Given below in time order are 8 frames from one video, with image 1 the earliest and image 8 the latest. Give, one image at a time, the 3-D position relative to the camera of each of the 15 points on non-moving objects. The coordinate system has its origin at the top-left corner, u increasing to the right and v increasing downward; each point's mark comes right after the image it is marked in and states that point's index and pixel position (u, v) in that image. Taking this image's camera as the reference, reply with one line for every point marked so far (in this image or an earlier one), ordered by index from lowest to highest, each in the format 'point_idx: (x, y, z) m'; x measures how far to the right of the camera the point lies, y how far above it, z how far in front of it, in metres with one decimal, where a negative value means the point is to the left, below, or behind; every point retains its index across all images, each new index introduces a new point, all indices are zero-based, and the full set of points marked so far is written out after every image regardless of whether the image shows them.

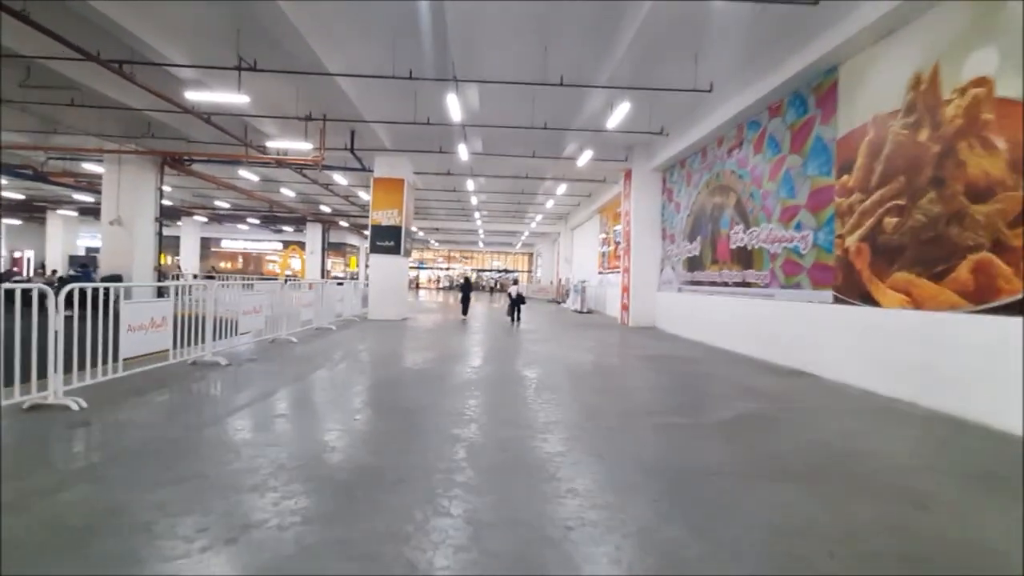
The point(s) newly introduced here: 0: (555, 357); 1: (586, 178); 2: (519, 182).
0: (+0.7, -1.1, +8.1) m
1: (+2.3, +3.4, +14.9) m
2: (+0.2, +3.5, +15.9) m
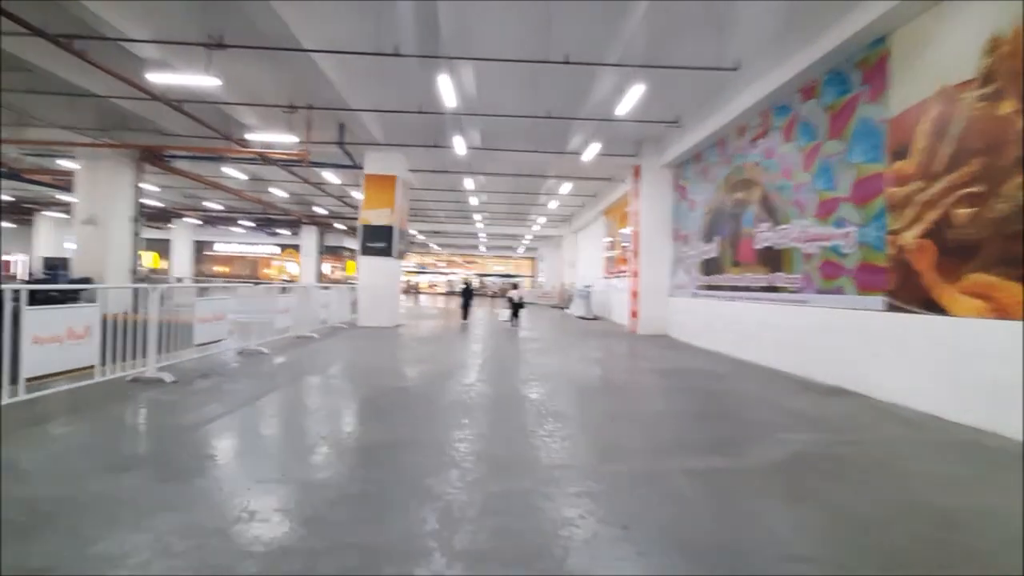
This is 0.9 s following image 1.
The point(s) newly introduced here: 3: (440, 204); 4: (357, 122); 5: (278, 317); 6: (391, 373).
0: (+0.7, -1.2, +7.1) m
1: (+2.3, +3.2, +14.0) m
2: (+0.2, +3.3, +15.0) m
3: (-2.9, +3.4, +19.7) m
4: (-3.4, +3.6, +10.7) m
5: (-4.4, -0.5, +8.9) m
6: (-1.8, -1.2, +7.0) m
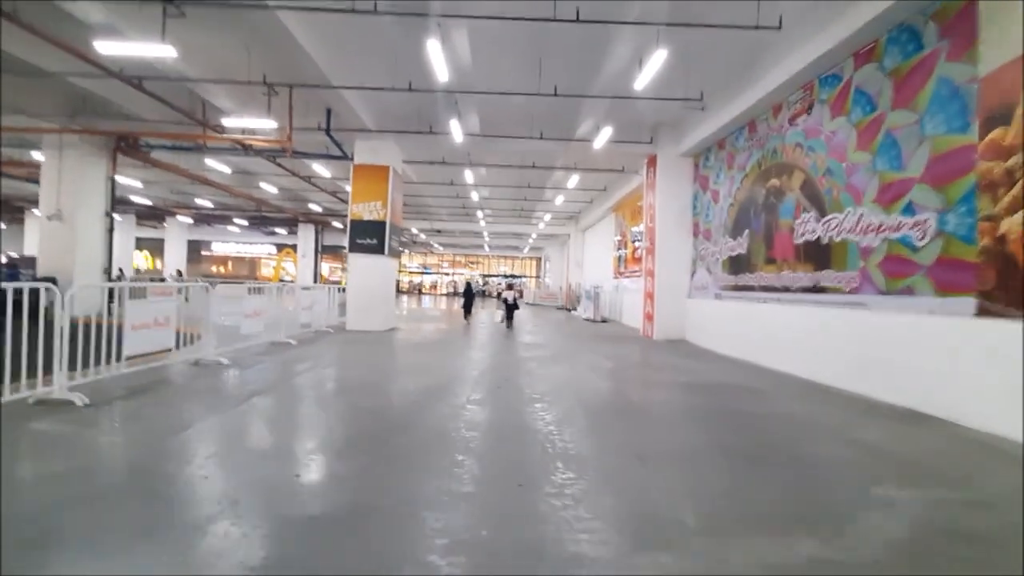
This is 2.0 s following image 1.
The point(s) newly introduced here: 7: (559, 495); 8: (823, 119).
0: (+0.7, -1.2, +6.1) m
1: (+2.4, +3.2, +12.9) m
2: (+0.3, +3.3, +14.0) m
3: (-2.8, +3.4, +18.7) m
4: (-3.4, +3.6, +9.6) m
5: (-4.3, -0.5, +7.9) m
6: (-1.7, -1.2, +5.9) m
7: (+0.3, -1.2, +2.8) m
8: (+4.3, +2.3, +6.7) m
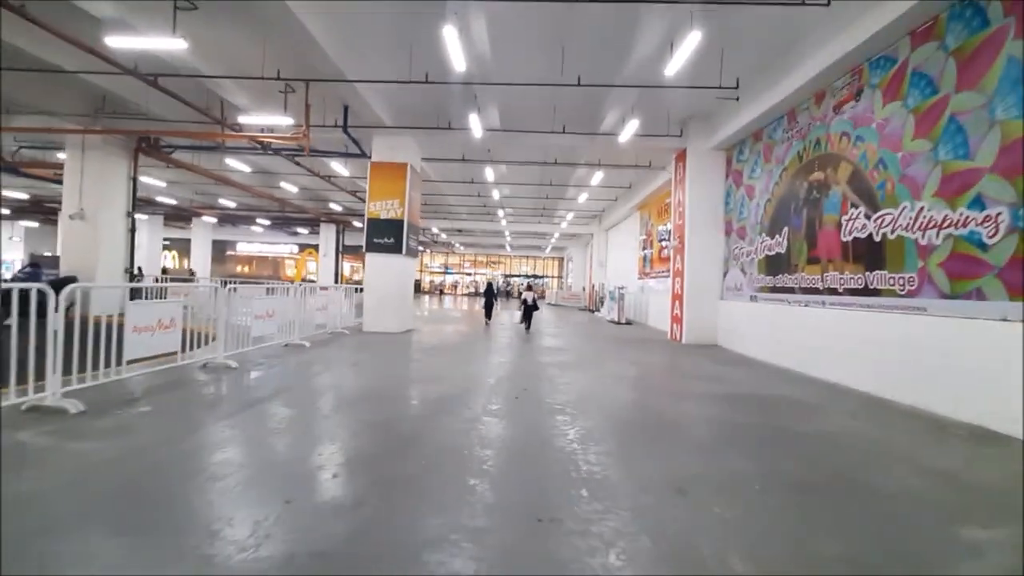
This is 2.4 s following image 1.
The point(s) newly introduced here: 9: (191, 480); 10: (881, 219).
0: (+0.9, -1.2, +5.6) m
1: (+3.0, +3.2, +12.4) m
2: (+0.9, +3.3, +13.6) m
3: (-1.9, +3.4, +18.4) m
4: (-2.9, +3.6, +9.4) m
5: (-4.0, -0.5, +7.7) m
6: (-1.5, -1.2, +5.6) m
7: (+0.4, -1.2, +2.4) m
8: (+4.5, +2.3, +6.1) m
9: (-2.1, -1.2, +3.1) m
10: (+4.5, +0.8, +5.9) m
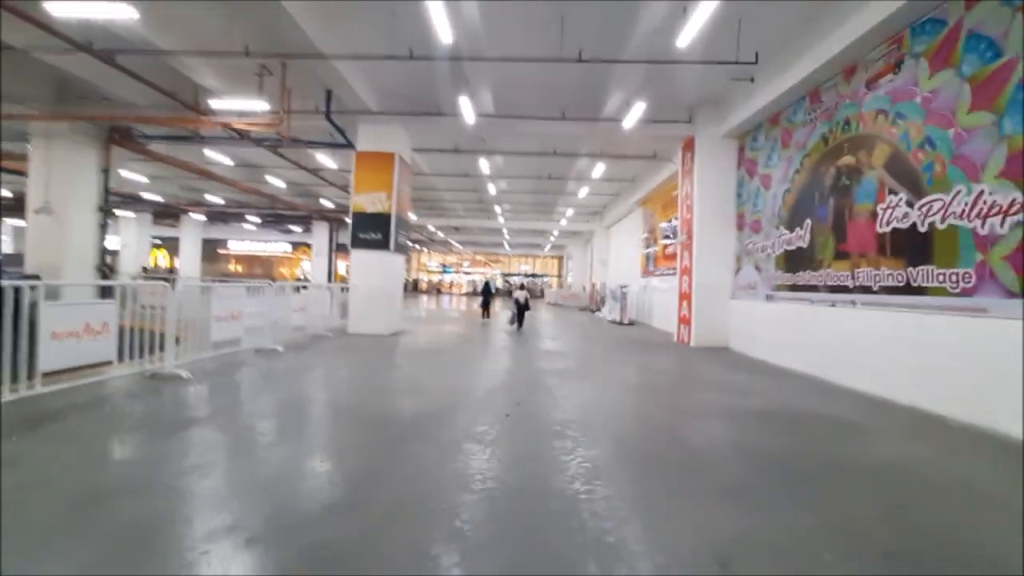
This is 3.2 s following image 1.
0: (+0.9, -1.2, +4.9) m
1: (+2.9, +3.2, +11.6) m
2: (+0.9, +3.3, +12.8) m
3: (-2.0, +3.4, +17.6) m
4: (-3.0, +3.6, +8.7) m
5: (-4.1, -0.5, +7.0) m
6: (-1.6, -1.2, +4.9) m
7: (+0.3, -1.2, +1.6) m
8: (+4.5, +2.3, +5.3) m
9: (-2.2, -1.2, +2.4) m
10: (+4.4, +0.9, +5.1) m
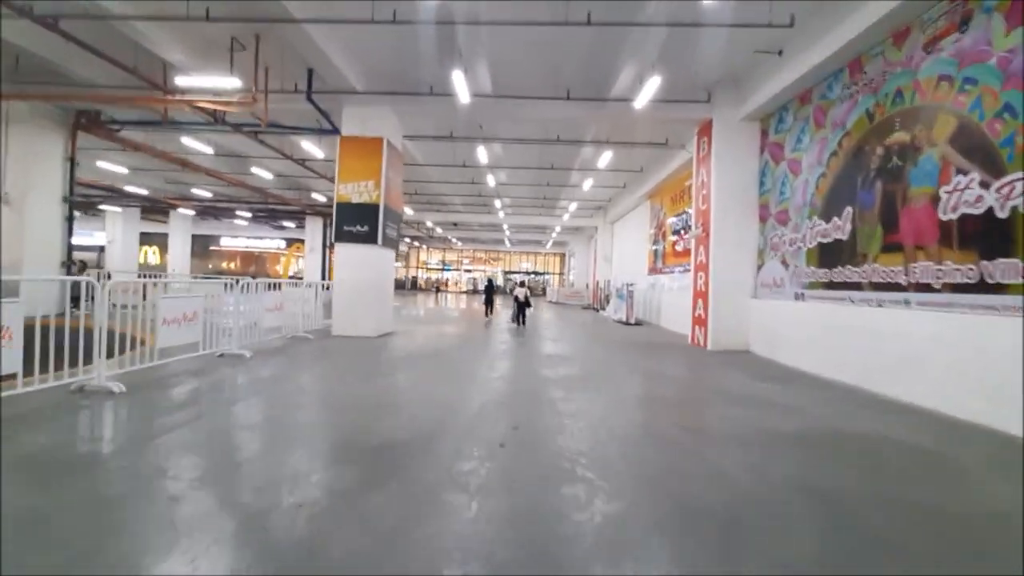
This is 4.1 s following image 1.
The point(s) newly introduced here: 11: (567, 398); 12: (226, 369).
0: (+0.8, -1.2, +4.0) m
1: (+2.9, +3.3, +10.8) m
2: (+0.8, +3.4, +11.9) m
3: (-2.0, +3.5, +16.8) m
4: (-3.0, +3.7, +7.8) m
5: (-4.1, -0.5, +6.1) m
6: (-1.6, -1.2, +4.0) m
7: (+0.2, -1.2, +0.8) m
8: (+4.4, +2.3, +4.5) m
9: (-2.2, -1.2, +1.5) m
10: (+4.4, +0.9, +4.2) m
11: (+0.6, -1.2, +5.0) m
12: (-3.8, -1.1, +6.4) m
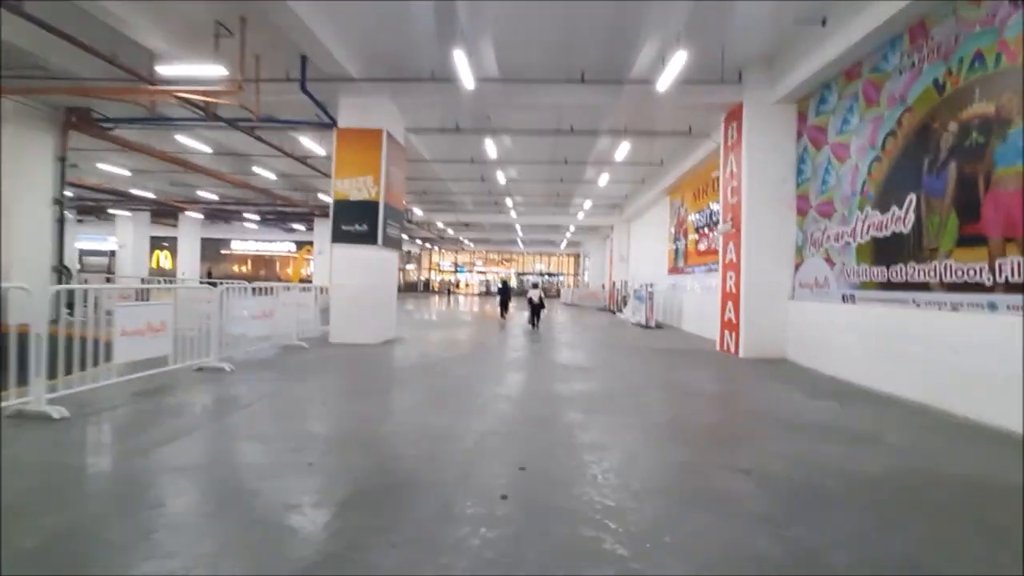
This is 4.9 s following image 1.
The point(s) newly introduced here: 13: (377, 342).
0: (+0.9, -1.2, +3.3) m
1: (+3.1, +3.2, +9.9) m
2: (+1.1, +3.3, +11.2) m
3: (-1.6, +3.4, +16.1) m
4: (-2.9, +3.6, +7.2) m
5: (-4.0, -0.6, +5.5) m
6: (-1.6, -1.2, +3.3) m
7: (+0.2, -1.2, 0.0) m
8: (+4.5, +2.3, +3.6) m
9: (-2.2, -1.2, +0.8) m
10: (+4.4, +0.9, +3.4) m
11: (+0.6, -1.2, +4.2) m
12: (-3.7, -1.1, +5.8) m
13: (-2.4, -1.0, +8.9) m
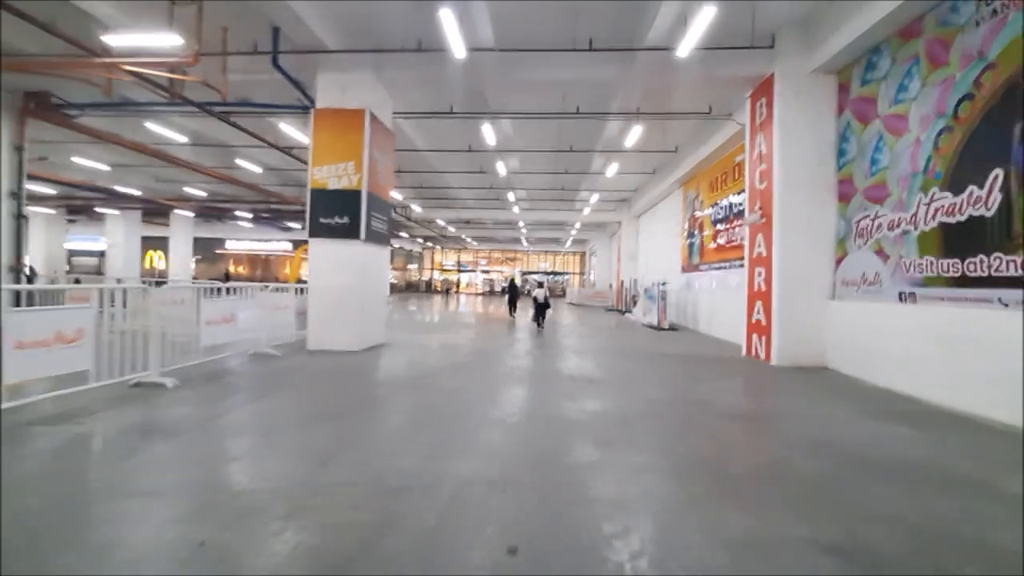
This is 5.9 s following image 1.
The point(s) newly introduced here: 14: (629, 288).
0: (+0.8, -1.2, +2.3) m
1: (+3.1, +3.3, +9.0) m
2: (+1.1, +3.4, +10.2) m
3: (-1.6, +3.4, +15.2) m
4: (-3.0, +3.6, +6.2) m
5: (-4.0, -0.6, +4.6) m
6: (-1.6, -1.2, +2.4) m
7: (+0.1, -1.2, -0.9) m
8: (+4.4, +2.4, +2.6) m
9: (-2.3, -1.2, -0.1) m
10: (+4.3, +0.9, +2.4) m
11: (+0.6, -1.2, +3.3) m
12: (-3.7, -1.1, +4.9) m
13: (-2.4, -1.0, +7.9) m
14: (+4.6, 0.0, +19.1) m
